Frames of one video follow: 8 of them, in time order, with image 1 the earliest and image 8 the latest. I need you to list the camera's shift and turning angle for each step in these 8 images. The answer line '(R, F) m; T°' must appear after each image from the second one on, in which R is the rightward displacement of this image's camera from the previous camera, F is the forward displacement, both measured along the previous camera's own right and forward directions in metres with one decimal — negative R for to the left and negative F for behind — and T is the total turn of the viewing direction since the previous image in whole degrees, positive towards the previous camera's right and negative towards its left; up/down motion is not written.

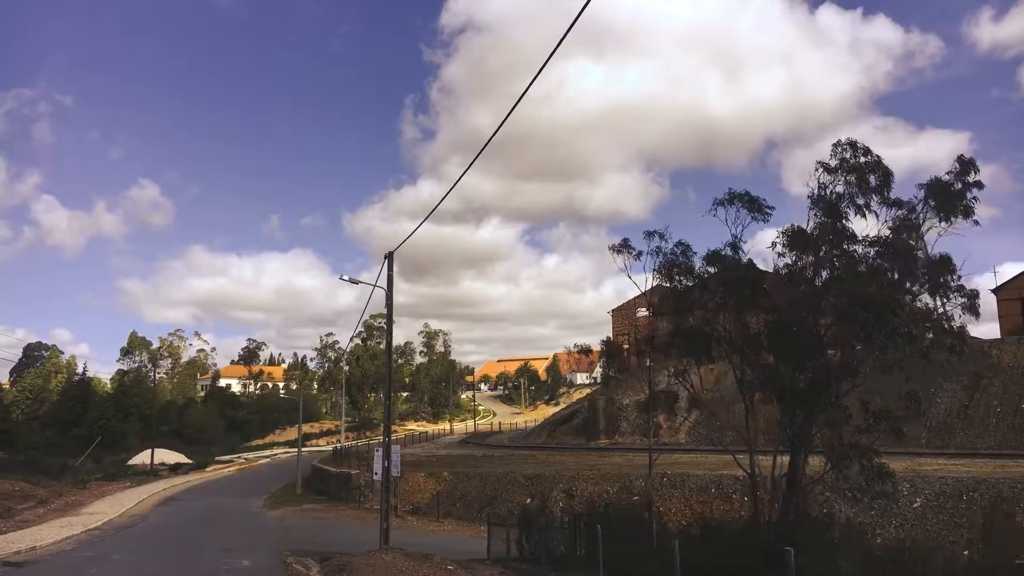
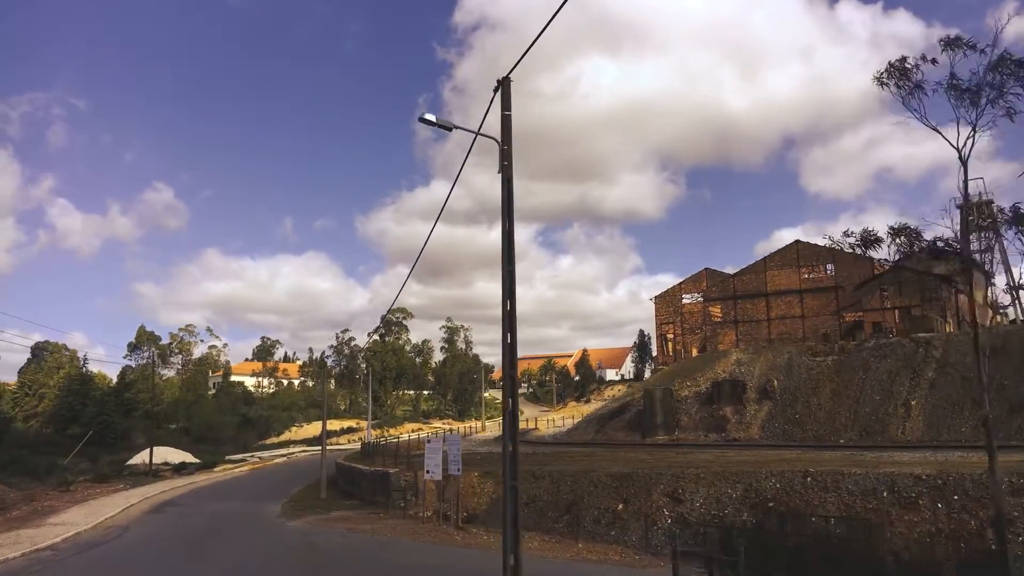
(-2.6, +6.9) m; -1°
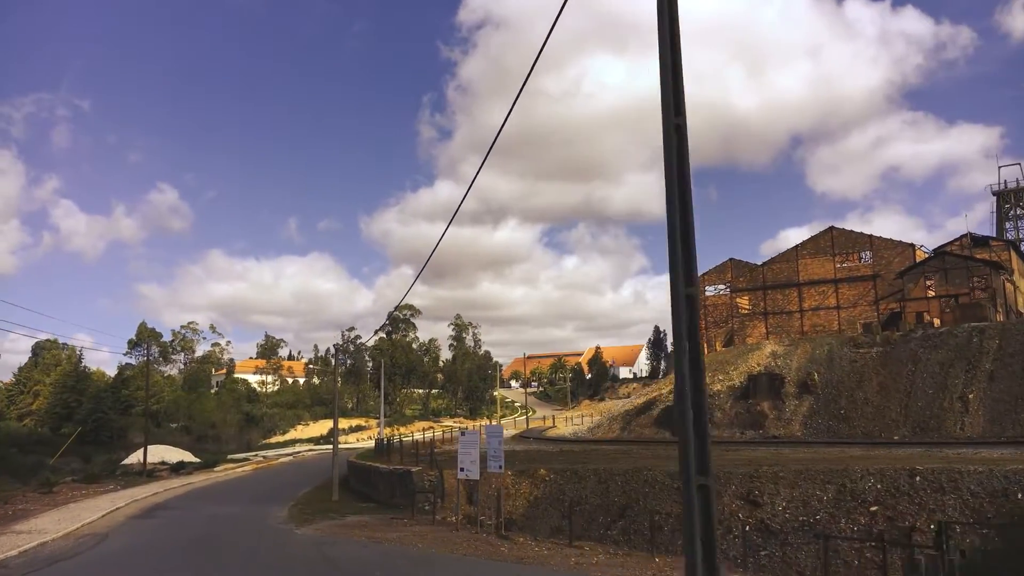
(-1.3, +3.5) m; 0°
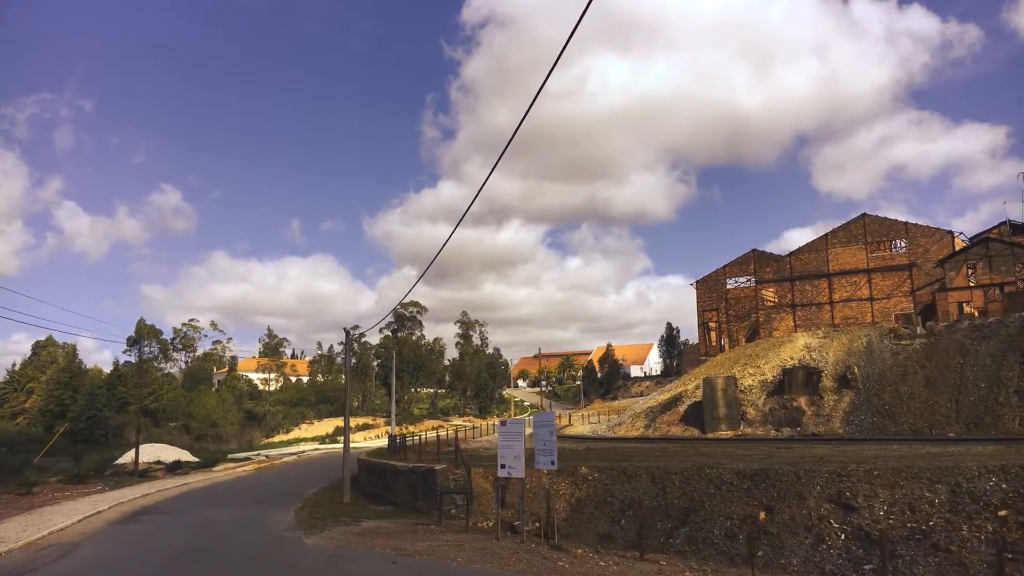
(-1.1, +3.1) m; 0°
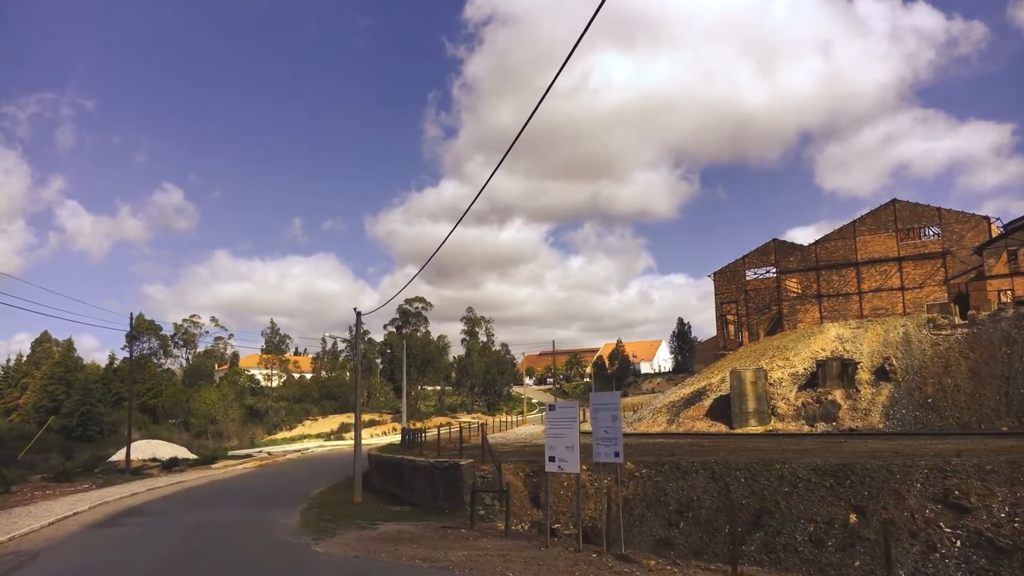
(-0.9, +2.7) m; 0°
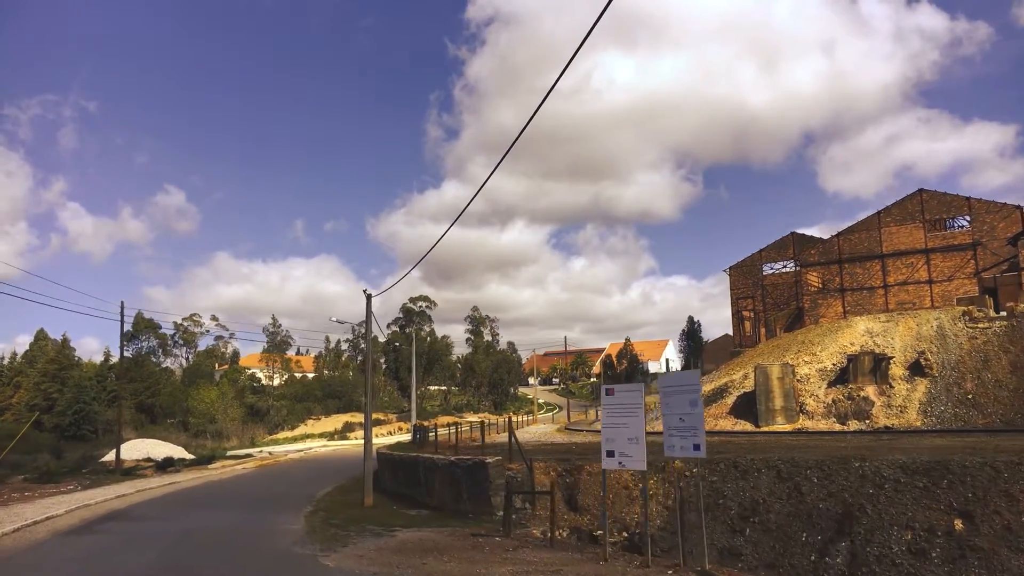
(-0.8, +2.3) m; 0°
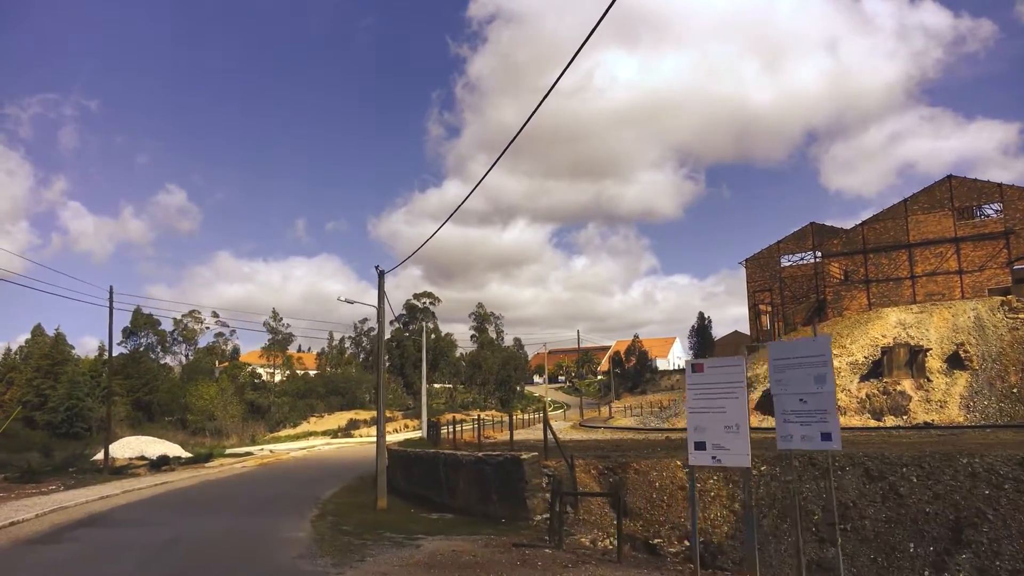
(-0.8, +2.3) m; 0°
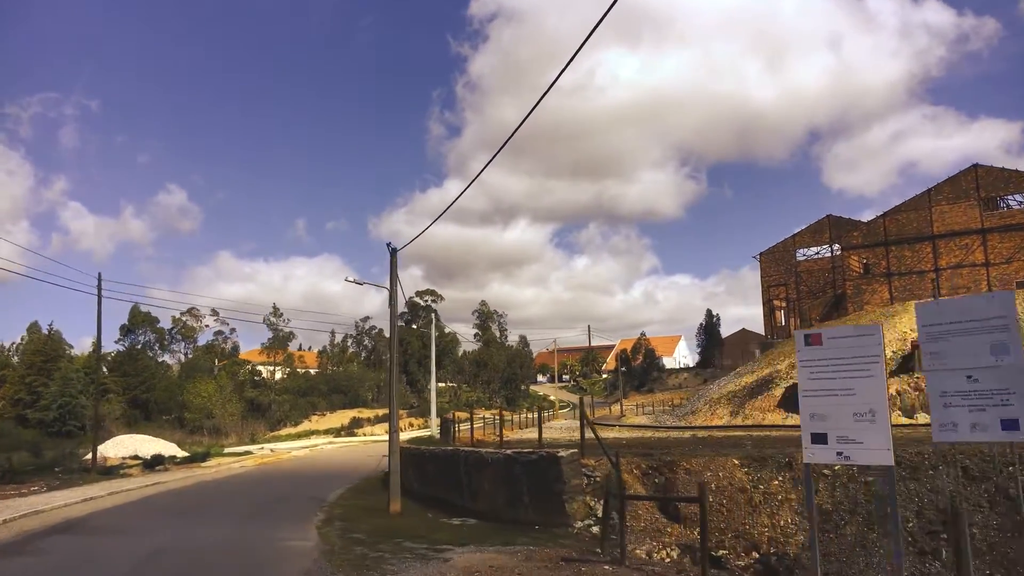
(-0.6, +1.9) m; 0°
